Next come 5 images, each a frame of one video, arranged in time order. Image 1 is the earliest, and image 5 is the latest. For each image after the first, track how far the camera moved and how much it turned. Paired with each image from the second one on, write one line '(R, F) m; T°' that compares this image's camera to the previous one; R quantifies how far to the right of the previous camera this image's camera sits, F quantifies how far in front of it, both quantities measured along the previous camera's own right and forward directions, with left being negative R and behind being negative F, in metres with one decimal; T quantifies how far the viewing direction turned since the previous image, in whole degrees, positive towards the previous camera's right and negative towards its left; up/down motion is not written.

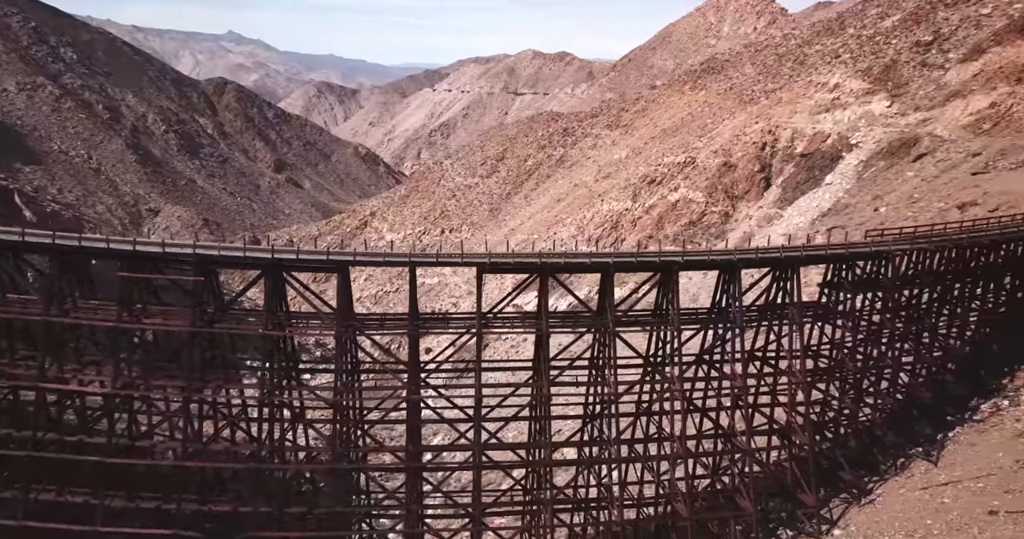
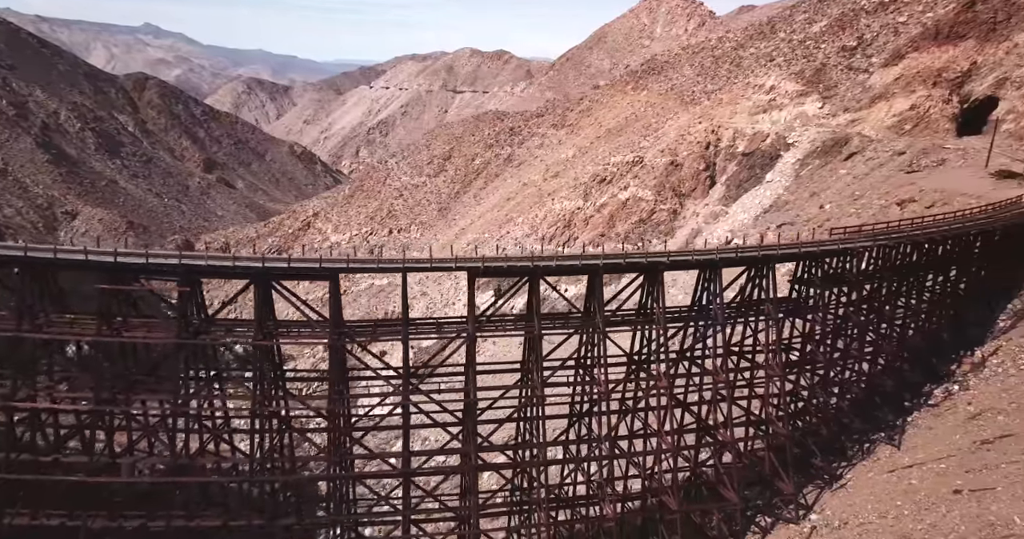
(-1.8, -0.3) m; +6°
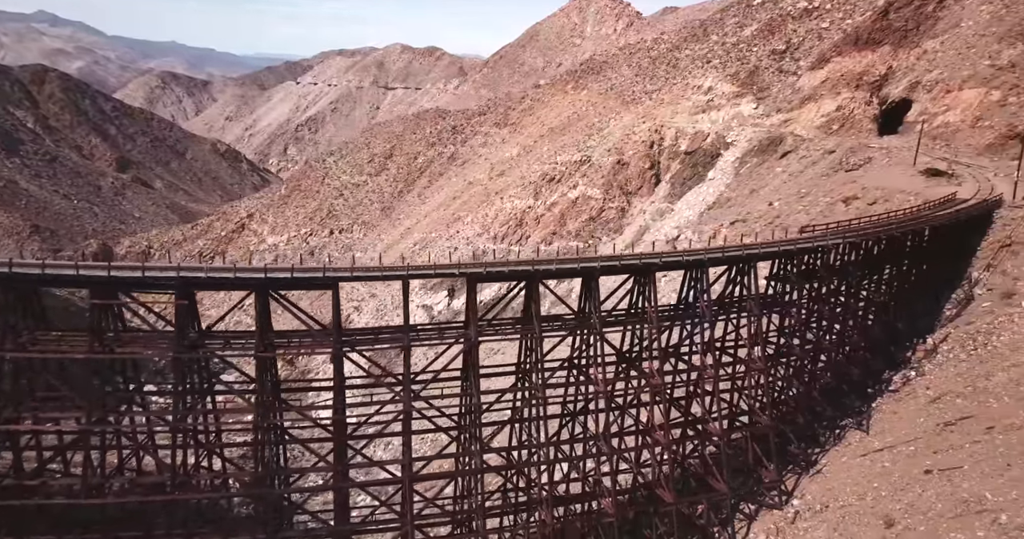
(-2.3, 0.0) m; +7°
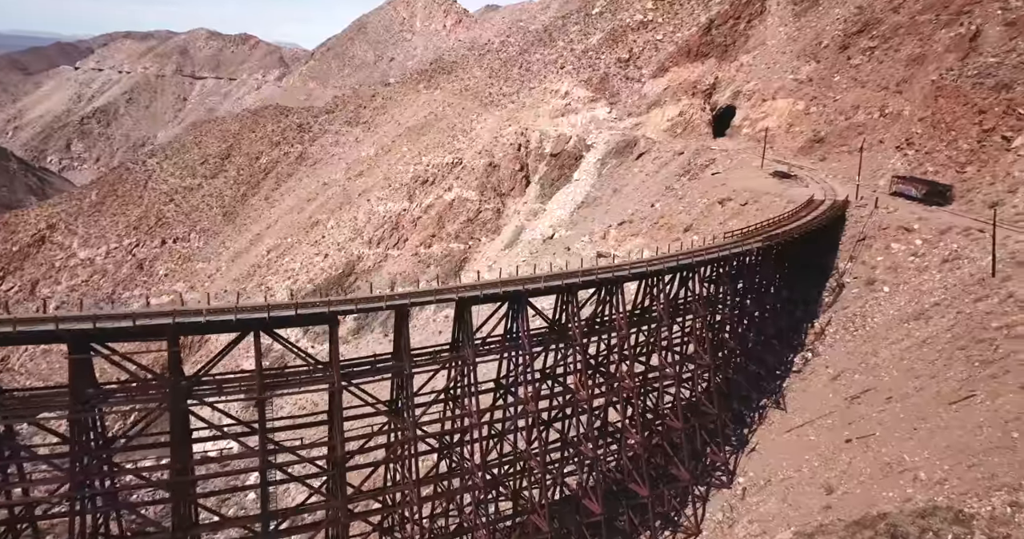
(-5.7, +1.3) m; +18°
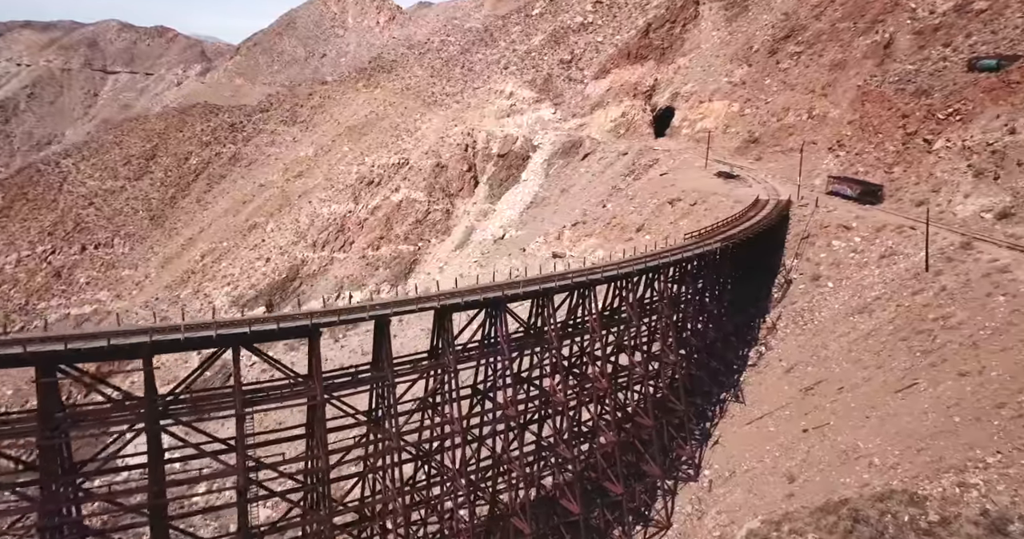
(-1.6, 0.0) m; +6°
